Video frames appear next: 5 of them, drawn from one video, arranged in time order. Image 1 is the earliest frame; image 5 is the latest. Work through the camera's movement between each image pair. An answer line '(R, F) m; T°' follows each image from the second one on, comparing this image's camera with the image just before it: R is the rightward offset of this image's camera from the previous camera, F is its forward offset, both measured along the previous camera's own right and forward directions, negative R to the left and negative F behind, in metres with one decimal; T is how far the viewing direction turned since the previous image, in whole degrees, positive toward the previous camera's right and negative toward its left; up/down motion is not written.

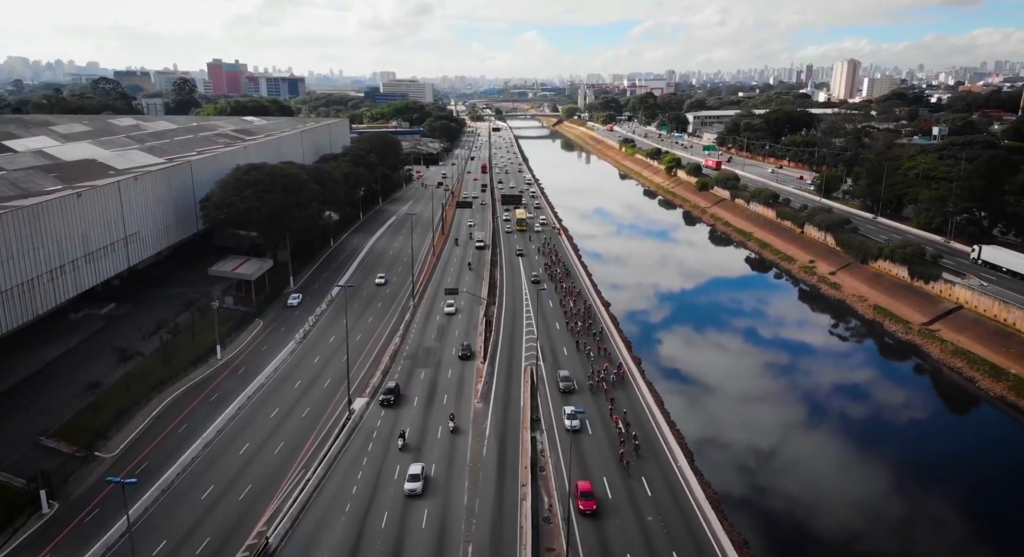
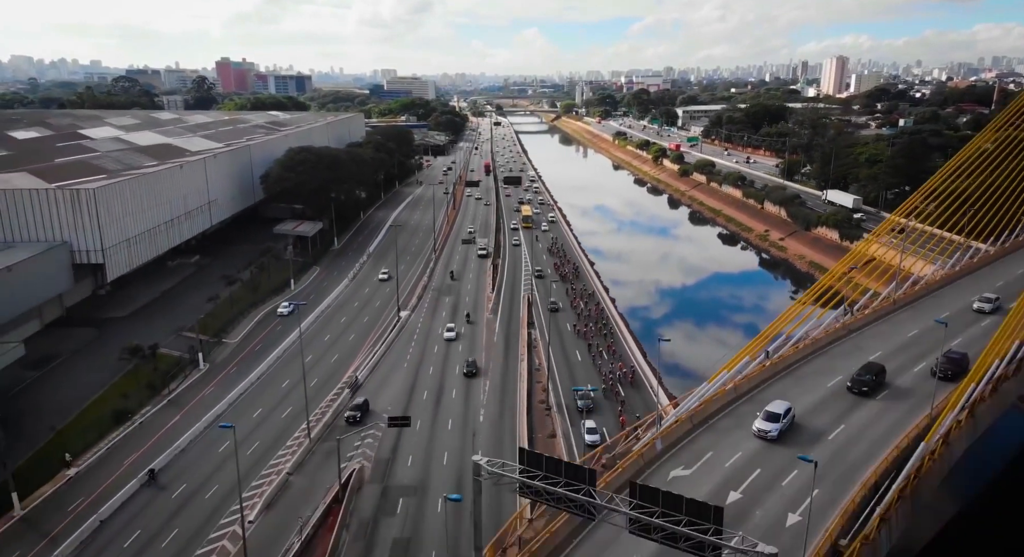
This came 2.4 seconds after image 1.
(-0.1, -8.5) m; 0°
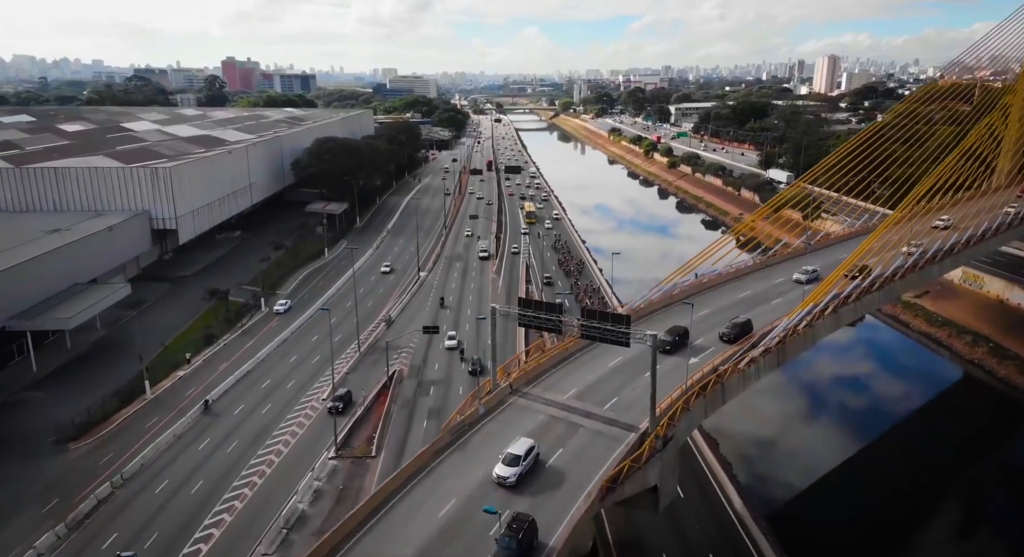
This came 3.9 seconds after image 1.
(-0.1, -6.3) m; 0°
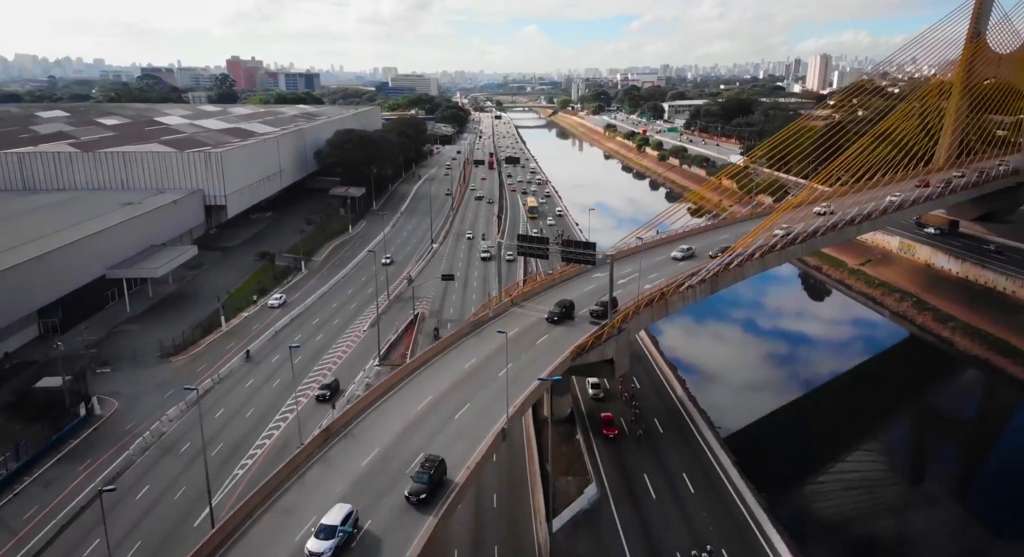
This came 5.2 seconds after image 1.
(0.0, -6.0) m; 0°
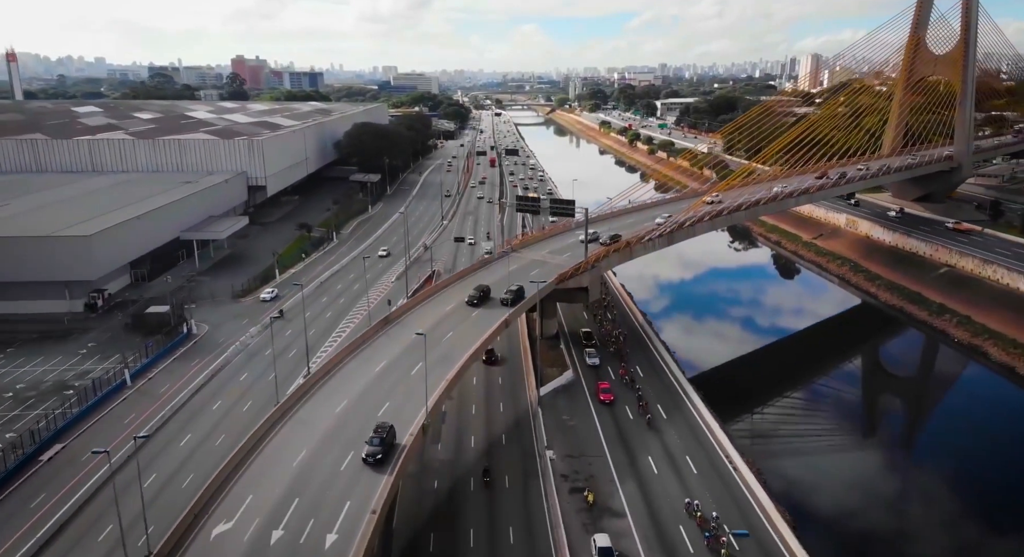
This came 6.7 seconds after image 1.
(0.0, -6.8) m; 0°
